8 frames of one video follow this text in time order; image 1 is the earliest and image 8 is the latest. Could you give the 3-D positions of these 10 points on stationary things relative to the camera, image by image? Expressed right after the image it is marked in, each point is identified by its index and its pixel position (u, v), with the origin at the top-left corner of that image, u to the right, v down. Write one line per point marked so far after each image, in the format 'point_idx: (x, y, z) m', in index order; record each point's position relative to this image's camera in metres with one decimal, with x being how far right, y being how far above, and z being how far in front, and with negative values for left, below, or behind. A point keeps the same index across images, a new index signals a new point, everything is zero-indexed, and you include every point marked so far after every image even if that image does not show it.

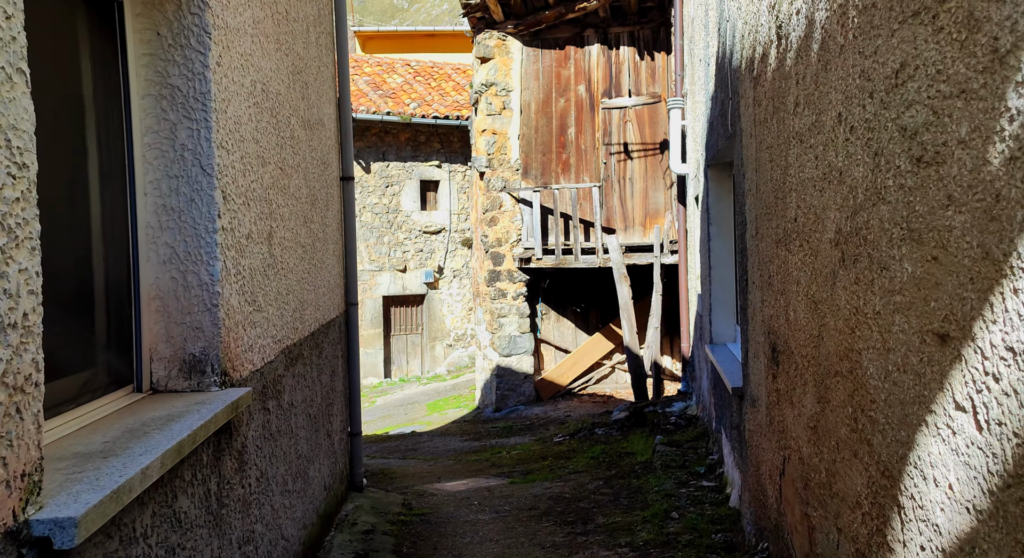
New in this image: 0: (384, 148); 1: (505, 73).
0: (-1.8, +1.8, +15.0) m
1: (-0.1, +2.1, +11.2) m
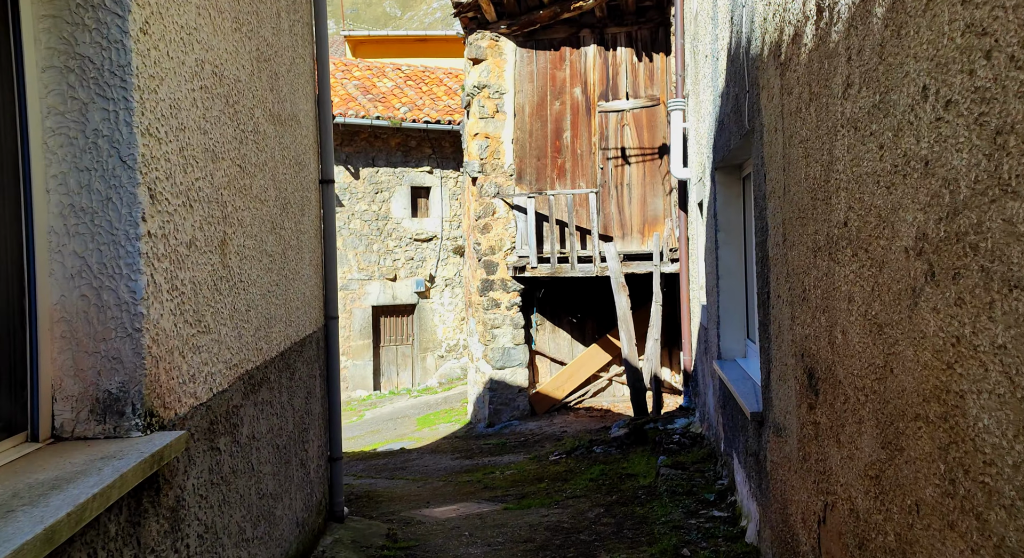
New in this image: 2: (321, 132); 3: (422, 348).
0: (-1.9, +1.7, +14.6) m
1: (-0.1, +2.0, +10.9) m
2: (-0.9, +0.7, +5.2) m
3: (-1.3, -1.0, +15.4) m
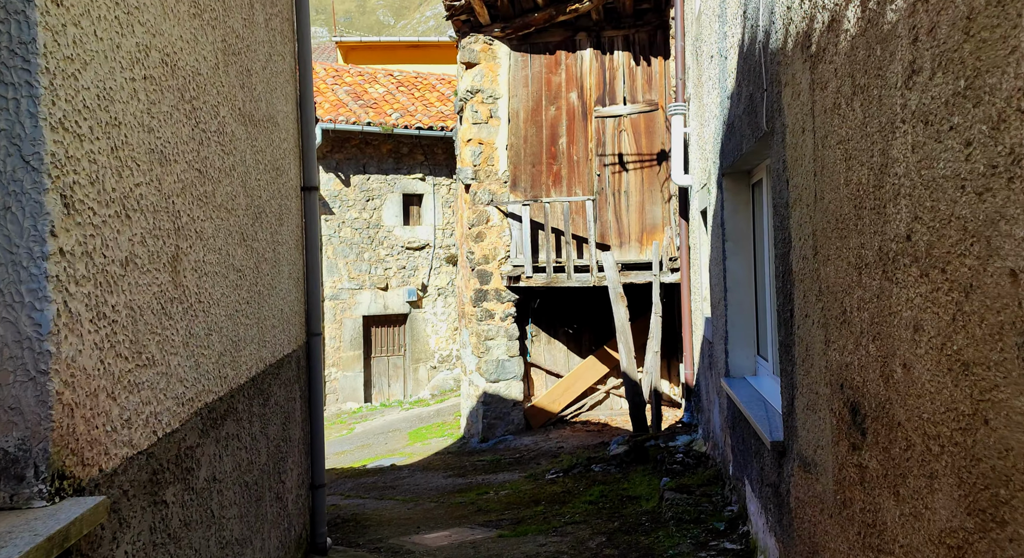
0: (-1.9, +1.6, +14.2) m
1: (-0.2, +1.9, +10.5) m
2: (-0.9, +0.6, +4.9) m
3: (-1.4, -1.1, +15.0) m
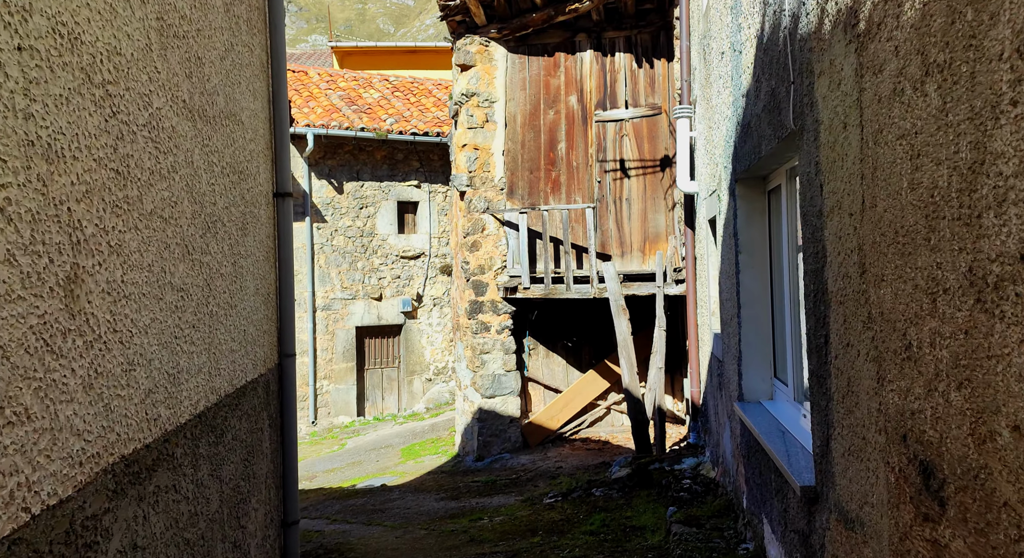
0: (-2.0, +1.4, +13.8) m
1: (-0.2, +1.8, +10.1) m
2: (-1.0, +0.6, +4.4) m
3: (-1.4, -1.3, +14.6) m
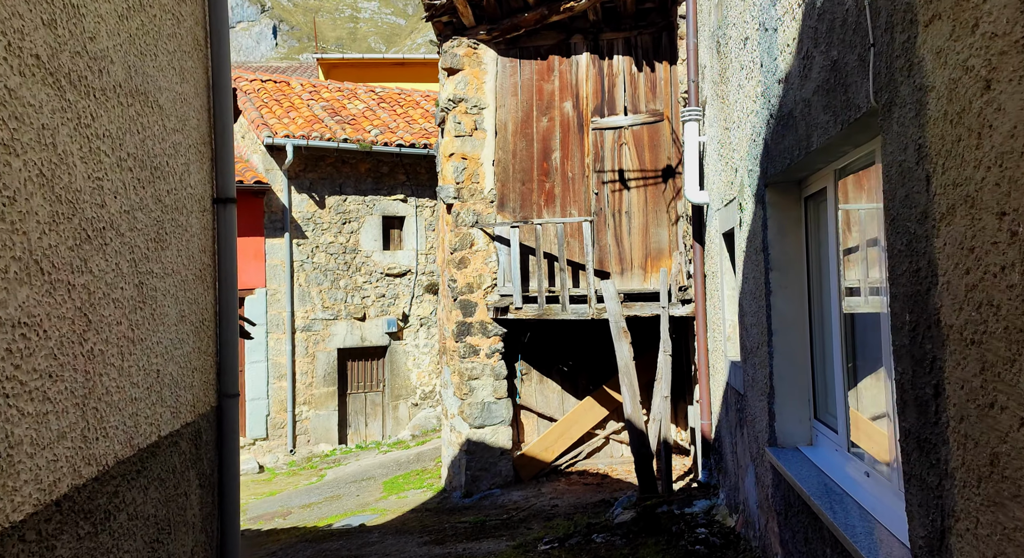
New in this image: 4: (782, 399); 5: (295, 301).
0: (-2.1, +1.2, +13.1) m
1: (-0.3, +1.7, +9.4) m
2: (-1.0, +0.5, +3.7) m
3: (-1.5, -1.5, +13.8) m
4: (+1.0, -0.5, +4.0) m
5: (-2.5, -0.3, +12.9) m
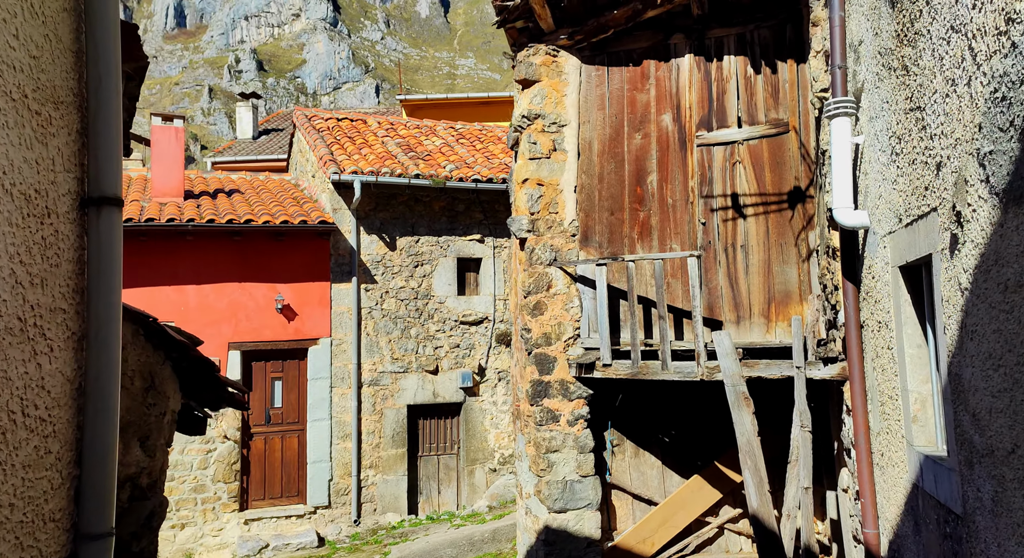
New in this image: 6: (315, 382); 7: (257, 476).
0: (-1.1, +0.7, +11.6) m
1: (+0.3, +1.3, +7.8) m
2: (-0.9, +0.4, +2.1) m
3: (-0.5, -2.1, +12.1) m
4: (+1.2, -0.6, +2.2) m
5: (-1.6, -0.8, +11.3) m
6: (-2.0, -1.0, +11.0) m
7: (-2.6, -2.0, +11.0) m
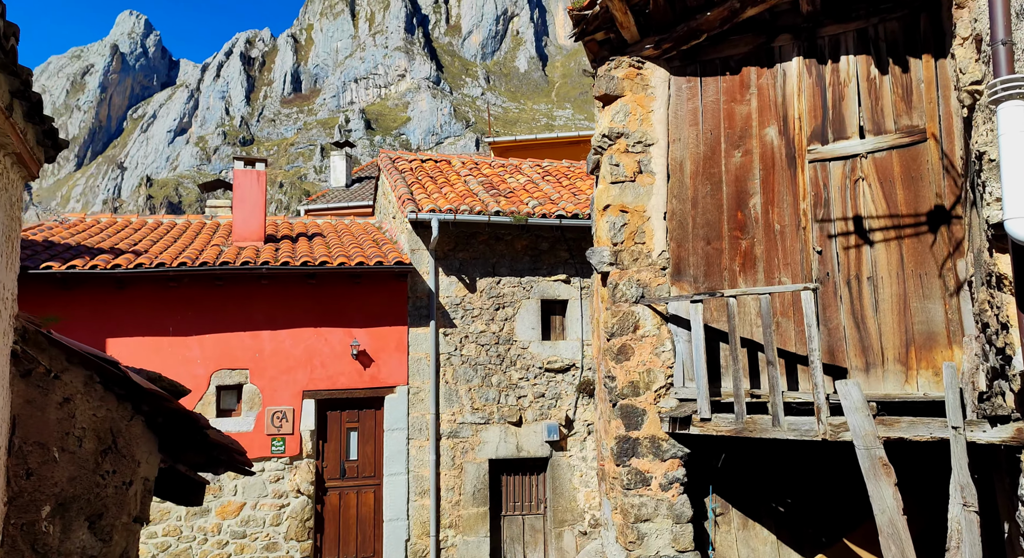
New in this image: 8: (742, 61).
0: (-0.3, +0.3, +10.6) m
1: (+0.8, +1.1, +6.7) m
2: (-0.9, +0.4, +1.2) m
3: (+0.4, -2.5, +11.0) m
4: (+1.2, -0.6, +1.1) m
5: (-0.7, -1.2, +10.4) m
6: (-1.1, -1.4, +10.1) m
7: (-1.7, -2.4, +10.1) m
8: (+1.4, +1.4, +6.5) m
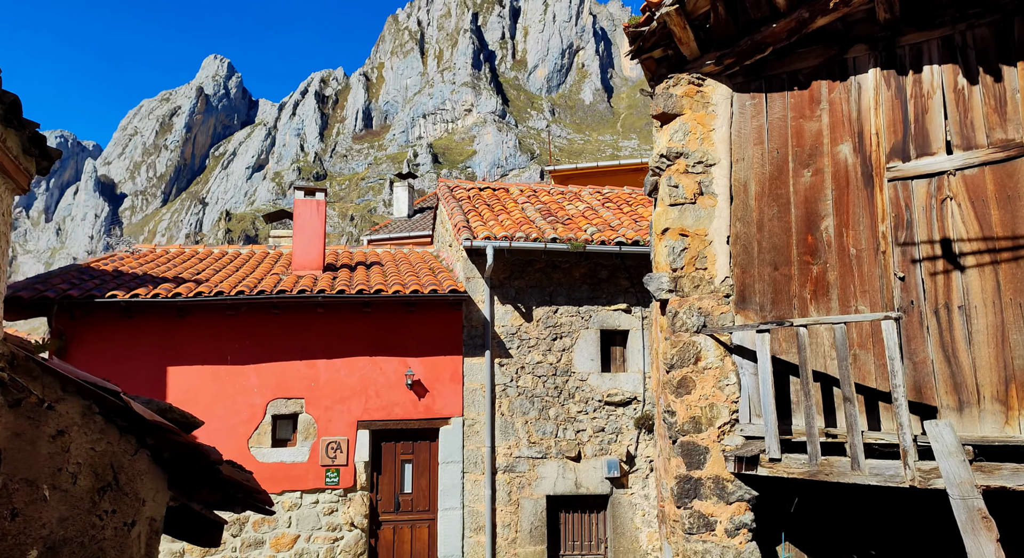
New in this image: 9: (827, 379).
0: (+0.2, 0.0, +10.2) m
1: (+1.1, +0.9, +6.3) m
2: (-0.9, +0.4, +0.8) m
3: (+1.0, -2.8, +10.5) m
4: (+1.2, -0.6, +0.6) m
5: (-0.2, -1.5, +9.9) m
6: (-0.6, -1.7, +9.7) m
7: (-1.2, -2.7, +9.7) m
8: (+1.7, +1.2, +6.1) m
9: (+1.7, -0.5, +5.8) m
